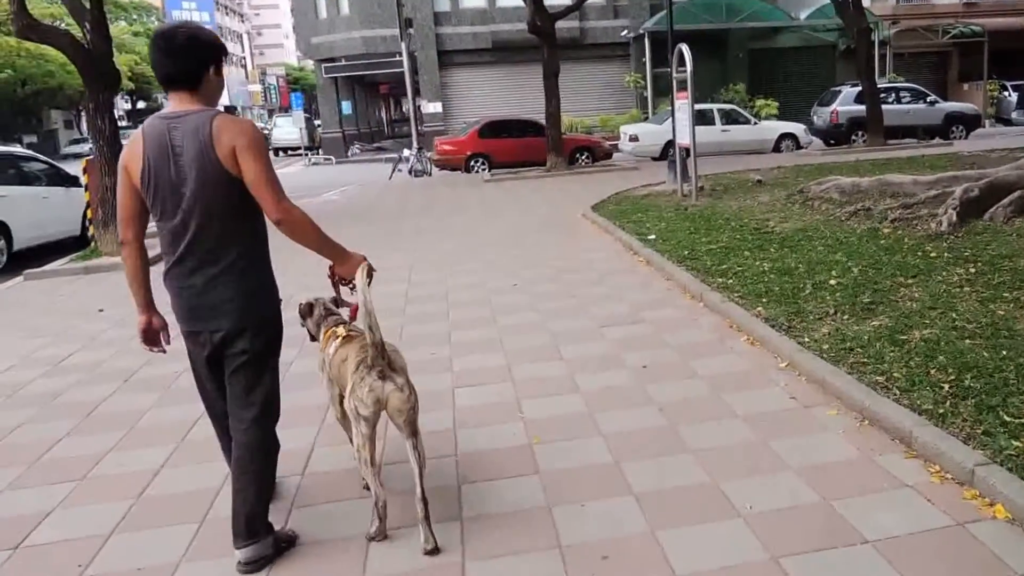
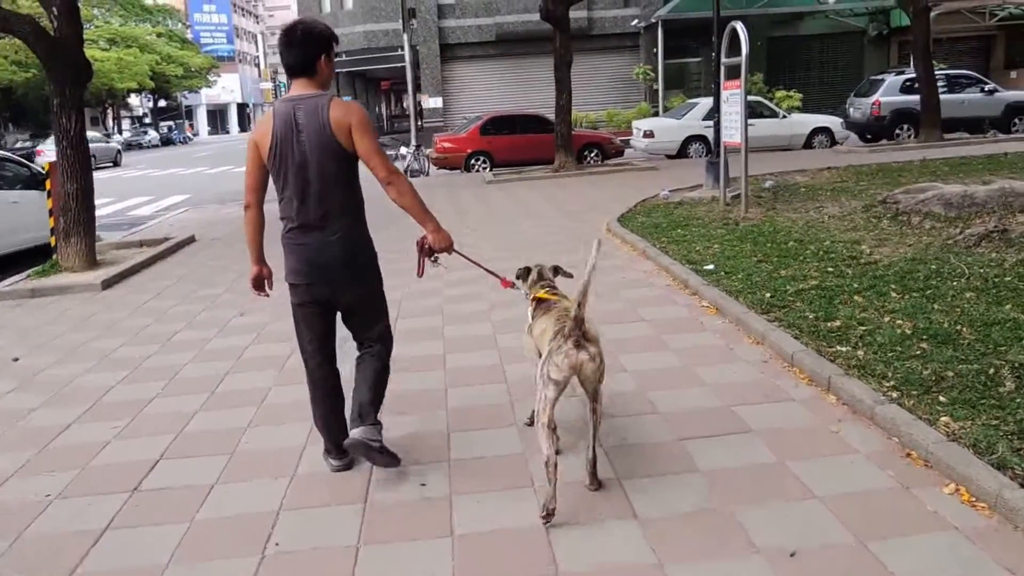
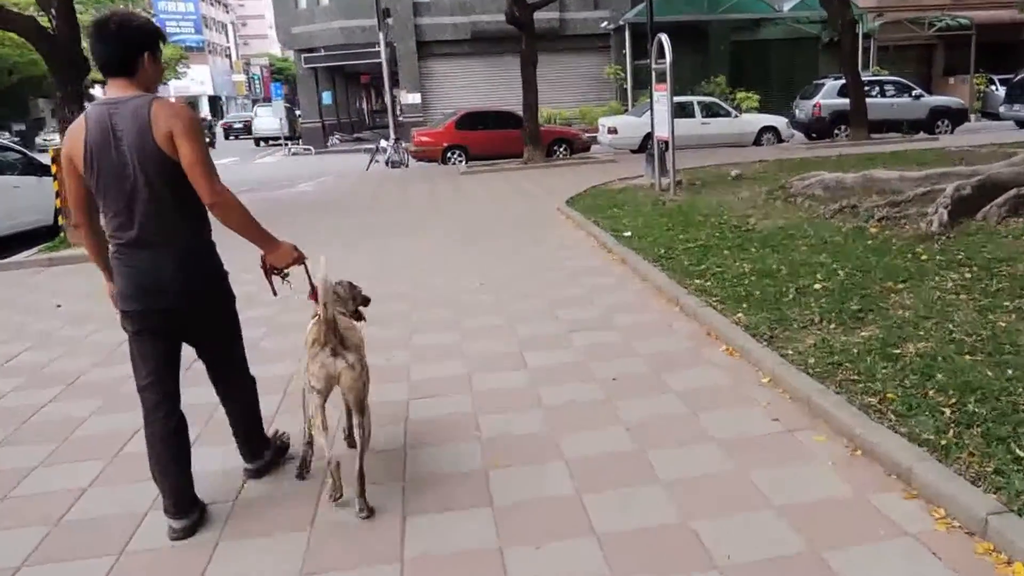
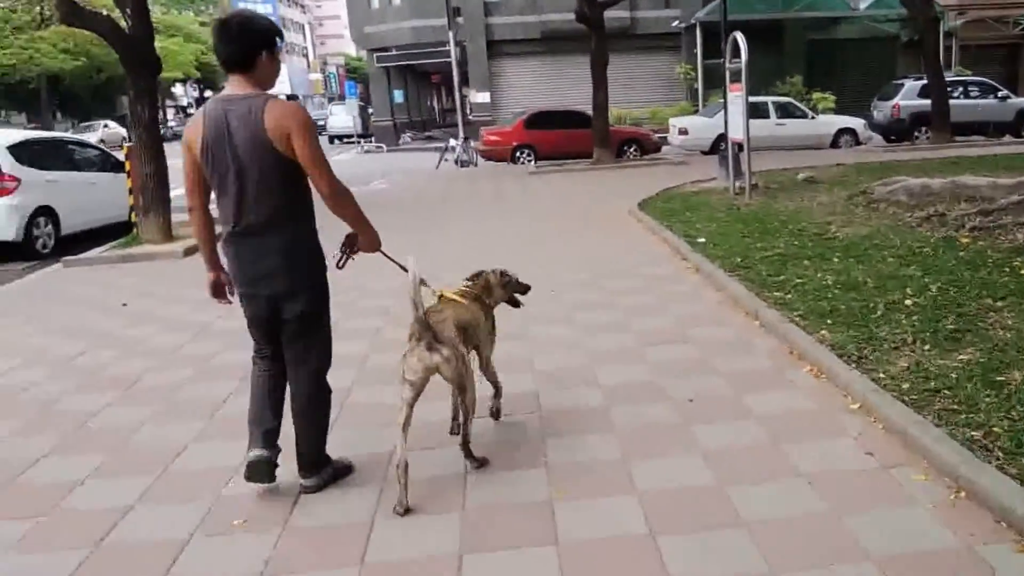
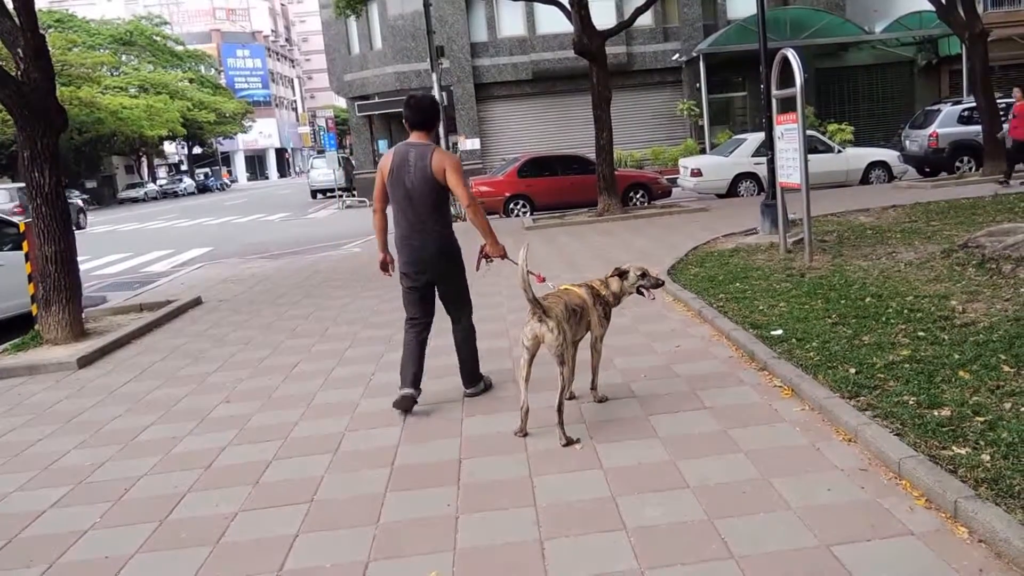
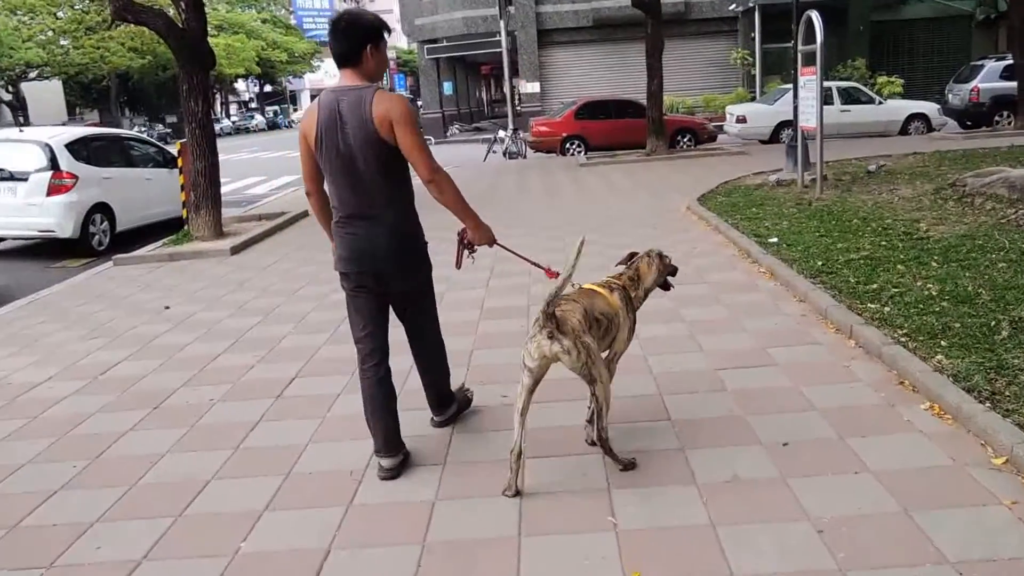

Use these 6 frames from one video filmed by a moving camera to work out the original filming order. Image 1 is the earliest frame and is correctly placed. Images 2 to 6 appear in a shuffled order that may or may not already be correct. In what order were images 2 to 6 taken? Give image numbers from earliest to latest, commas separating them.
3, 4, 6, 2, 5
